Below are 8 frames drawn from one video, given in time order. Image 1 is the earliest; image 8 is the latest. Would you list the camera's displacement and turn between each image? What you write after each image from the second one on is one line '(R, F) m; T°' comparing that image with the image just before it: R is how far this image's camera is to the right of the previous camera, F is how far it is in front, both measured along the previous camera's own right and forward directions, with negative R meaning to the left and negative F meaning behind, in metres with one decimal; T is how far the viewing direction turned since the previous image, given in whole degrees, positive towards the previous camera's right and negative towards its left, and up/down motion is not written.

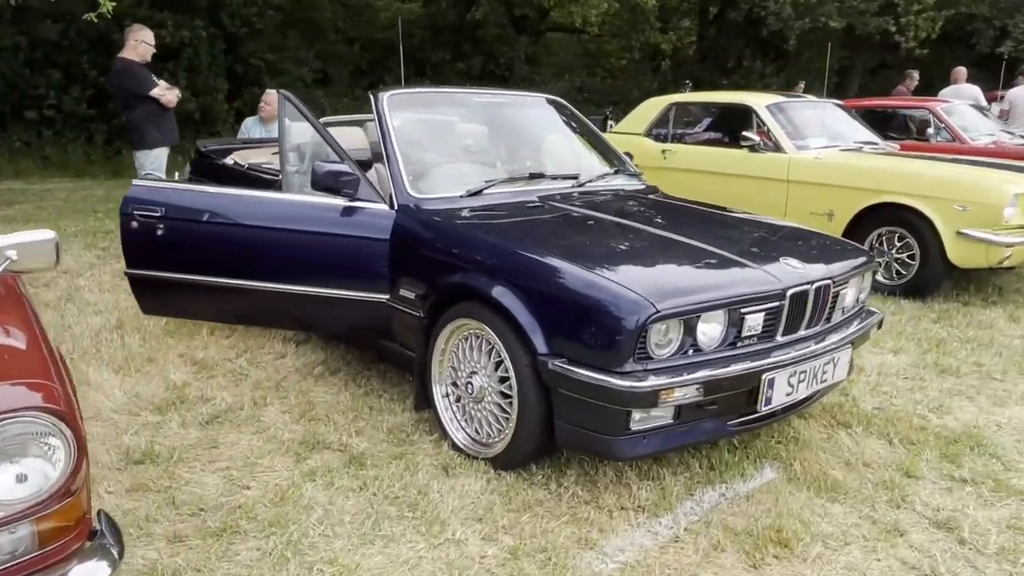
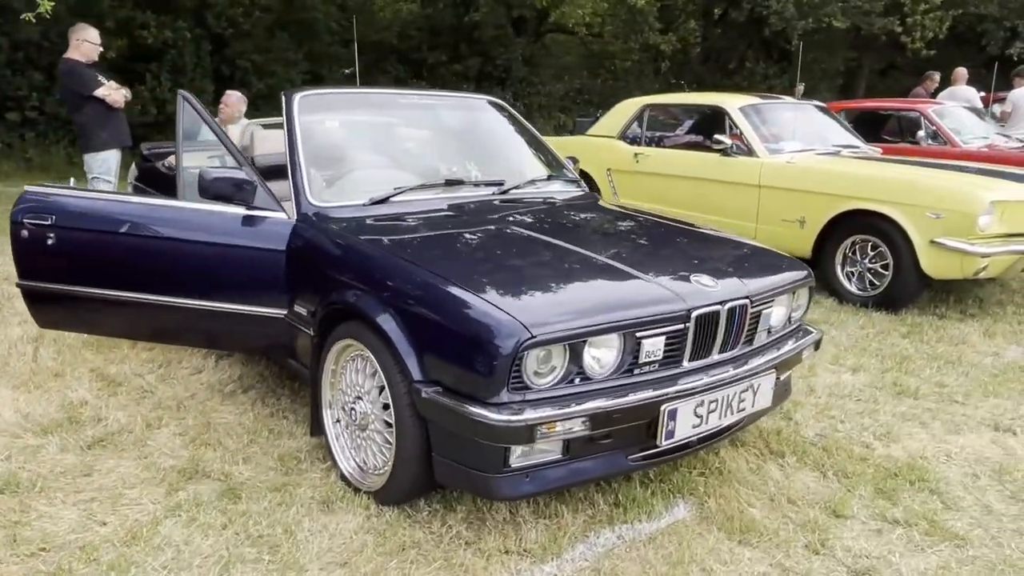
(+0.5, +0.3) m; -1°
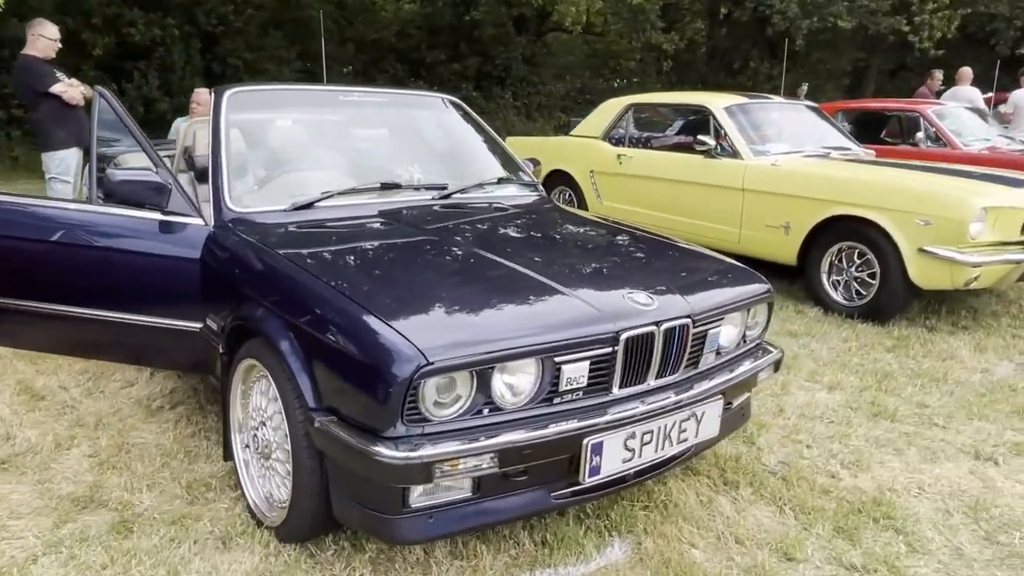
(+0.3, +0.3) m; -1°
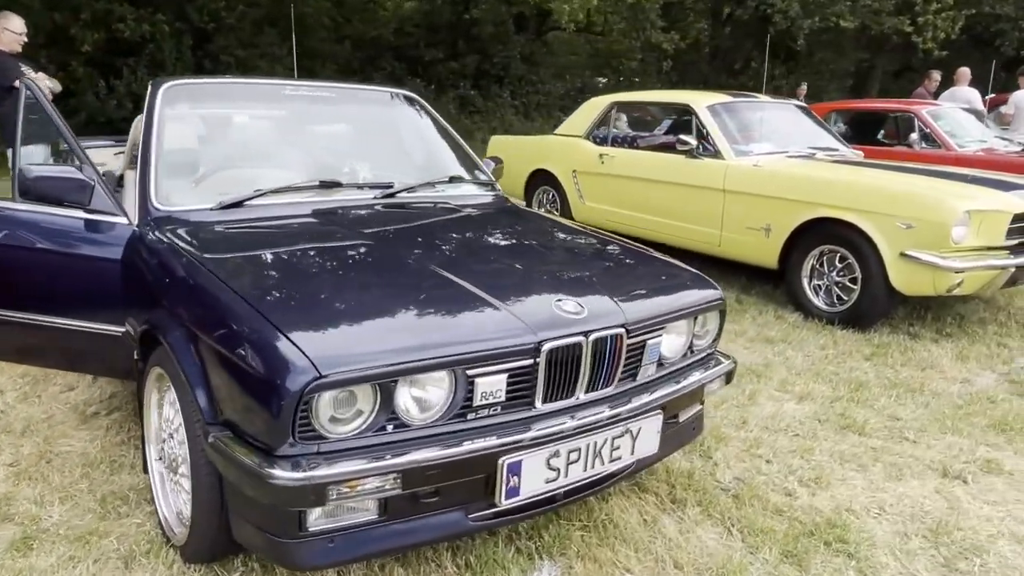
(+0.3, +0.2) m; 0°
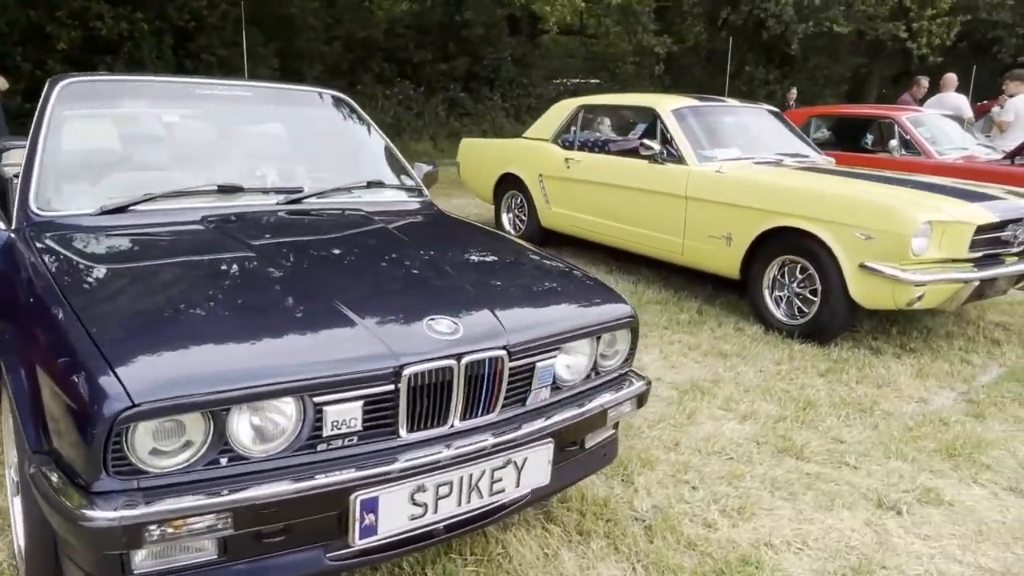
(+0.4, +0.2) m; 0°
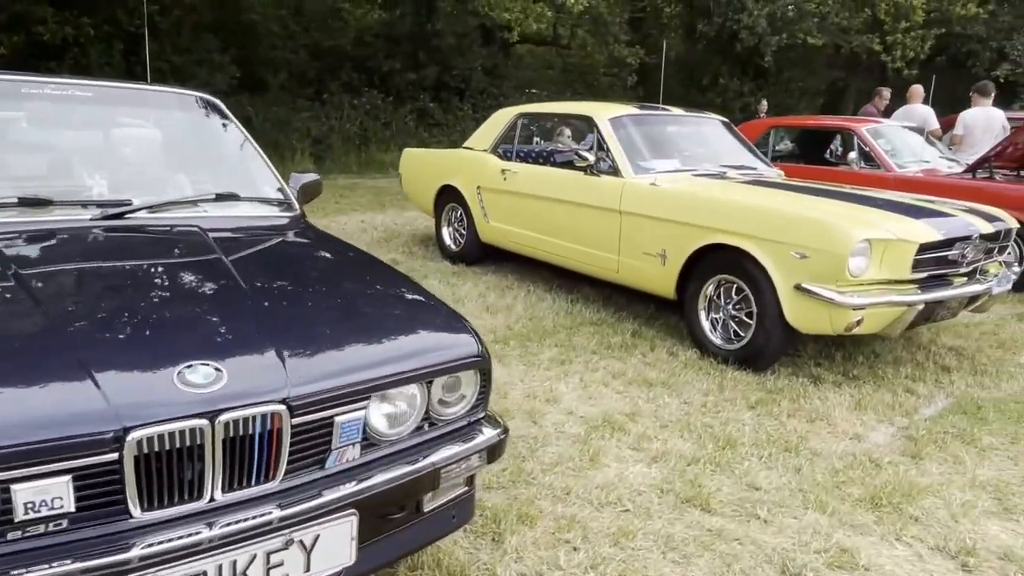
(+0.5, +0.4) m; +1°
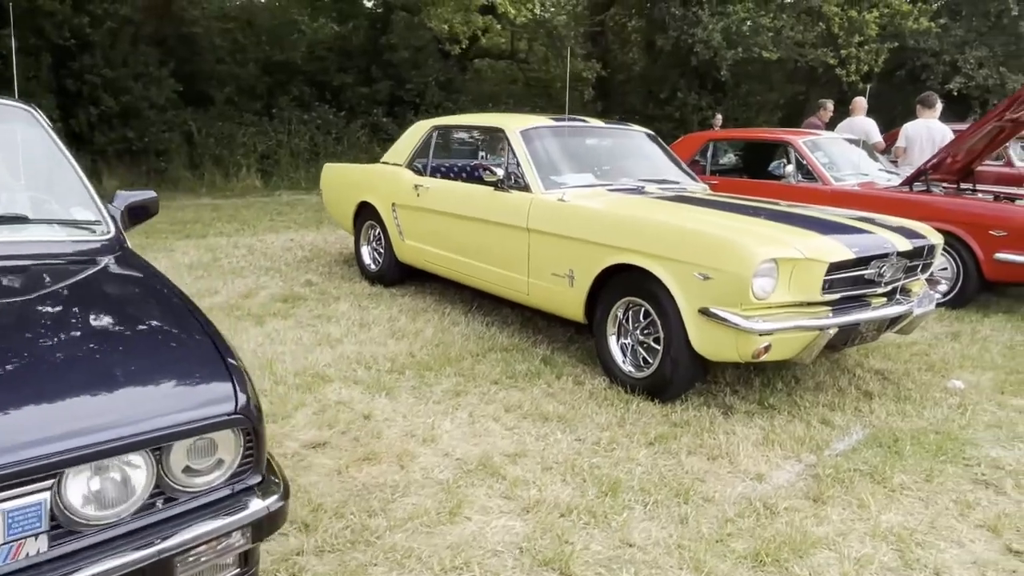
(+0.5, +0.4) m; +2°
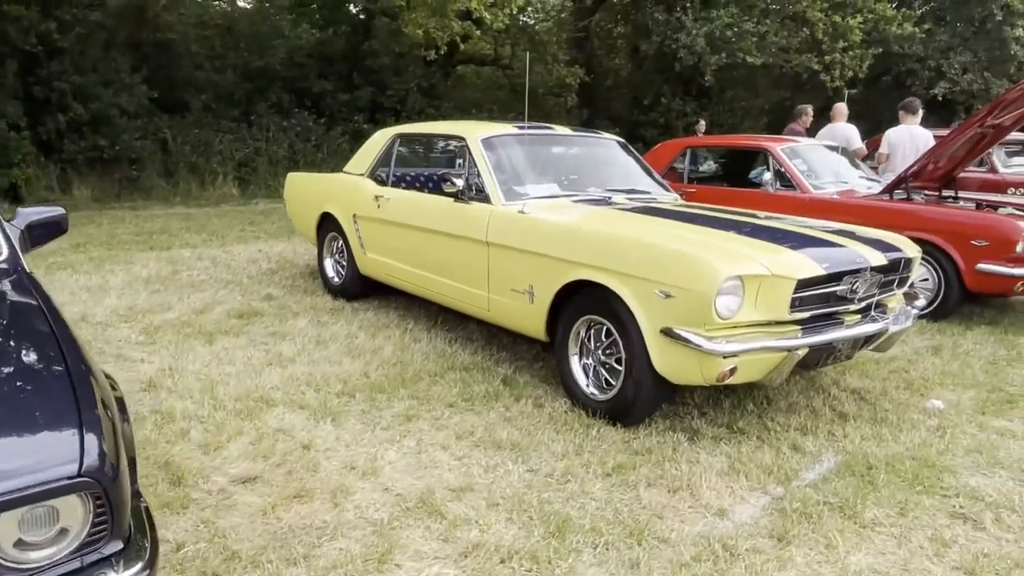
(+0.2, +0.2) m; +1°
